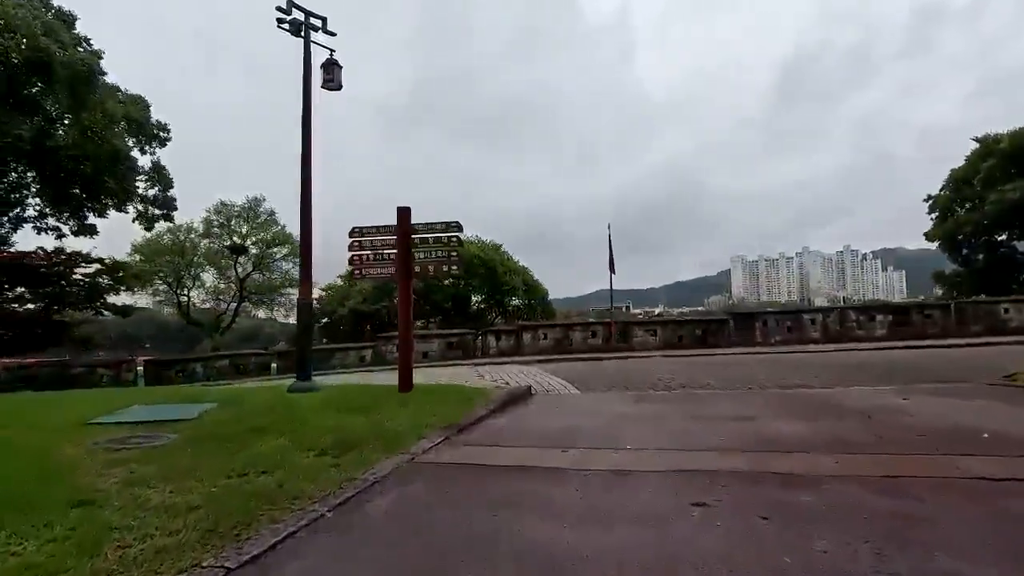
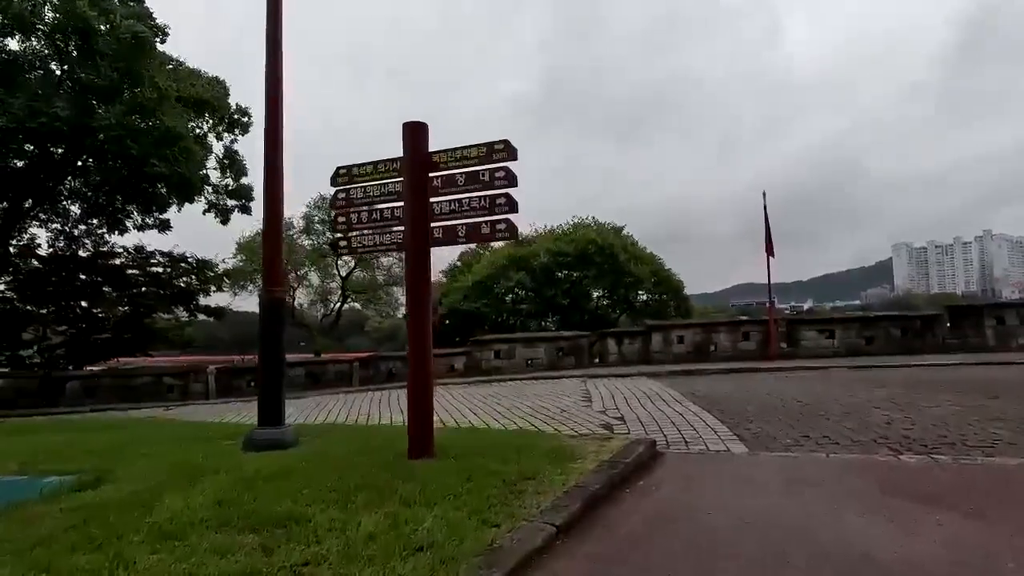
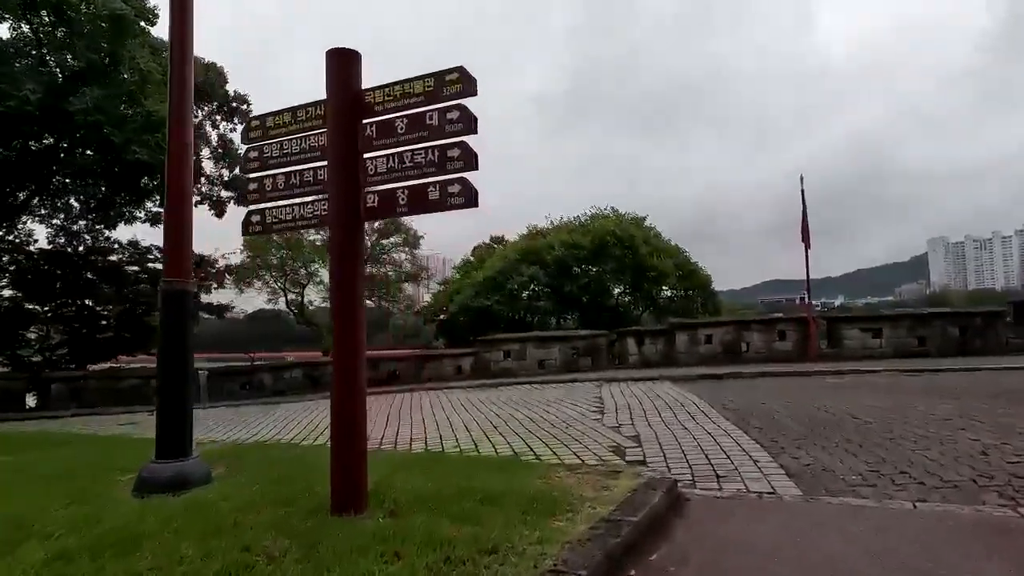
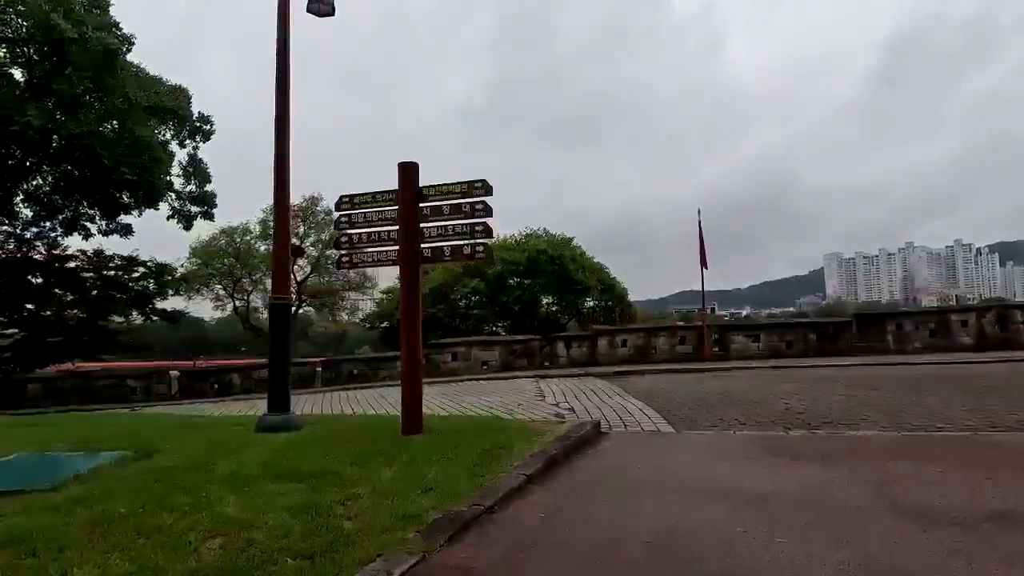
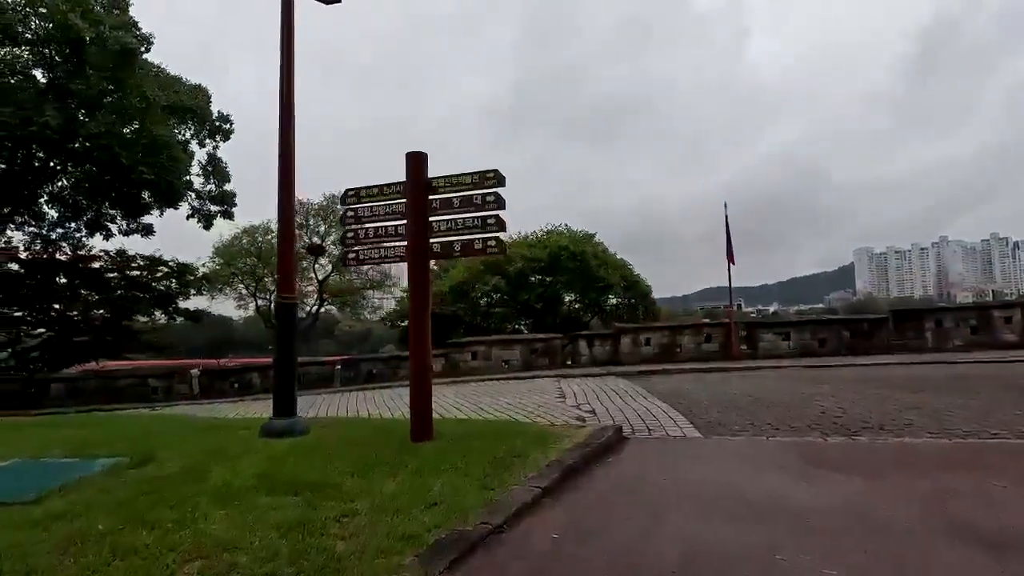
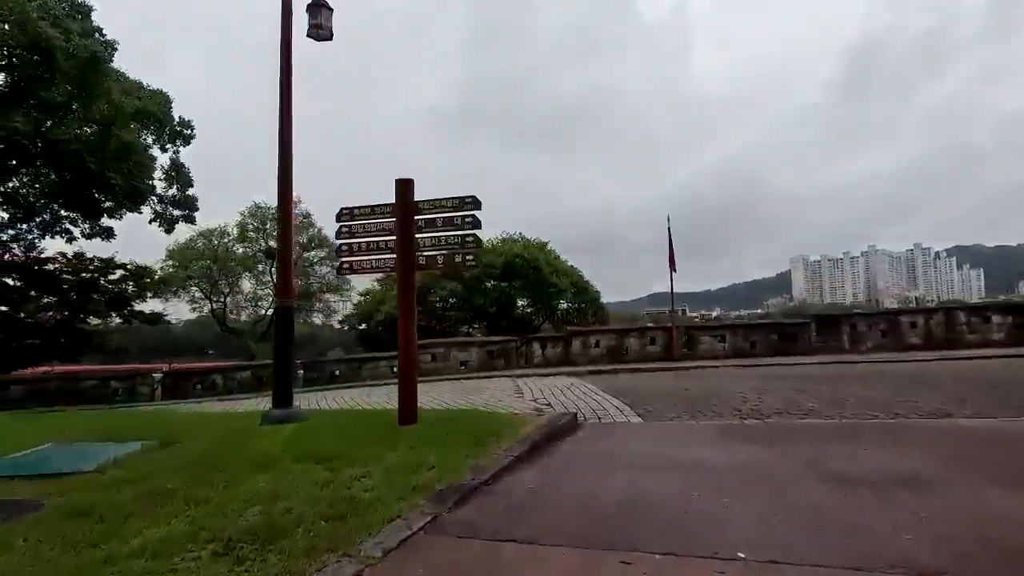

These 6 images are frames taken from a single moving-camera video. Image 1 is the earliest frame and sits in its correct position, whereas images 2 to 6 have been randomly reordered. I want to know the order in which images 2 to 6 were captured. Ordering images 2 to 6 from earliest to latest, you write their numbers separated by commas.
6, 4, 5, 2, 3
